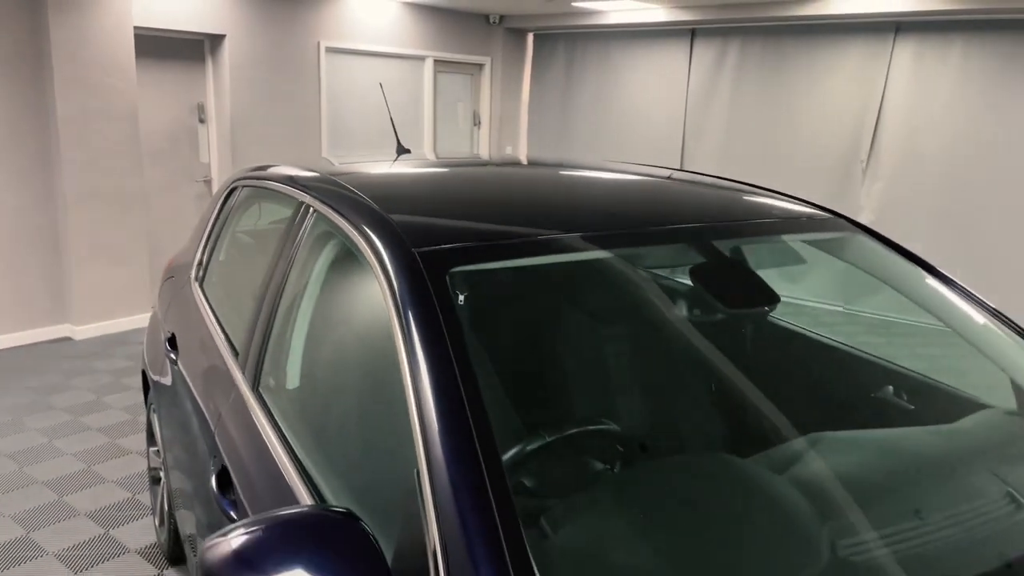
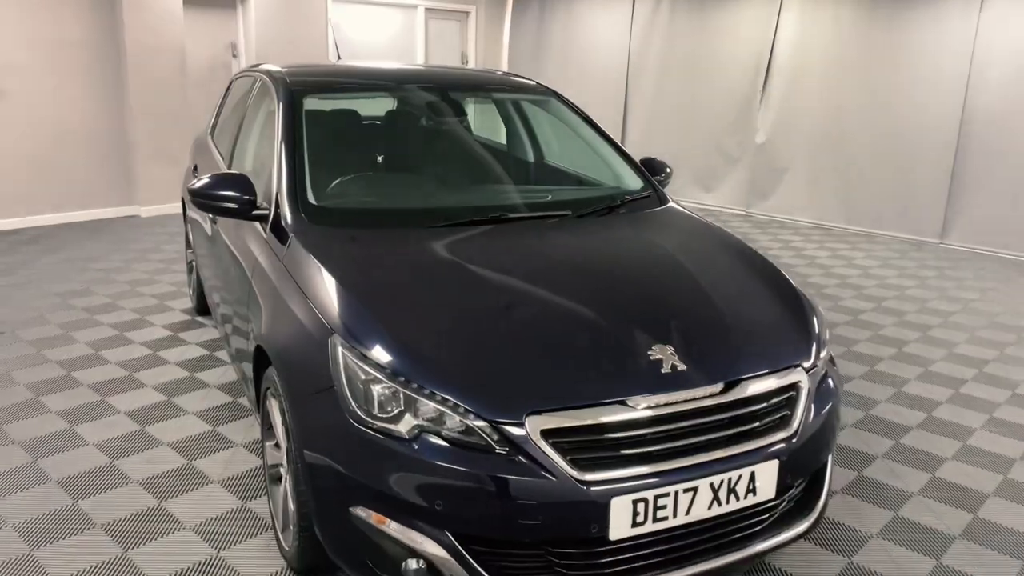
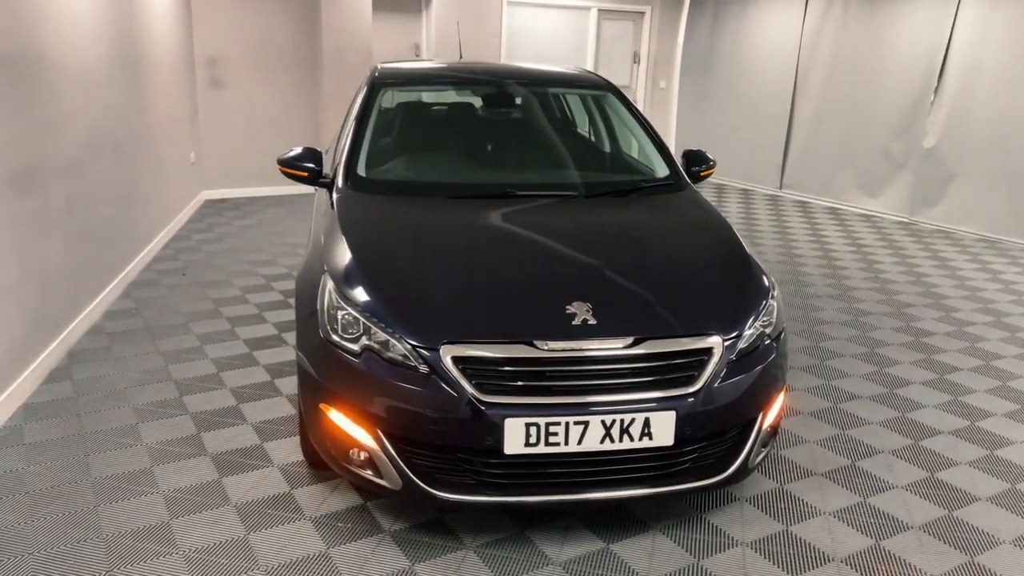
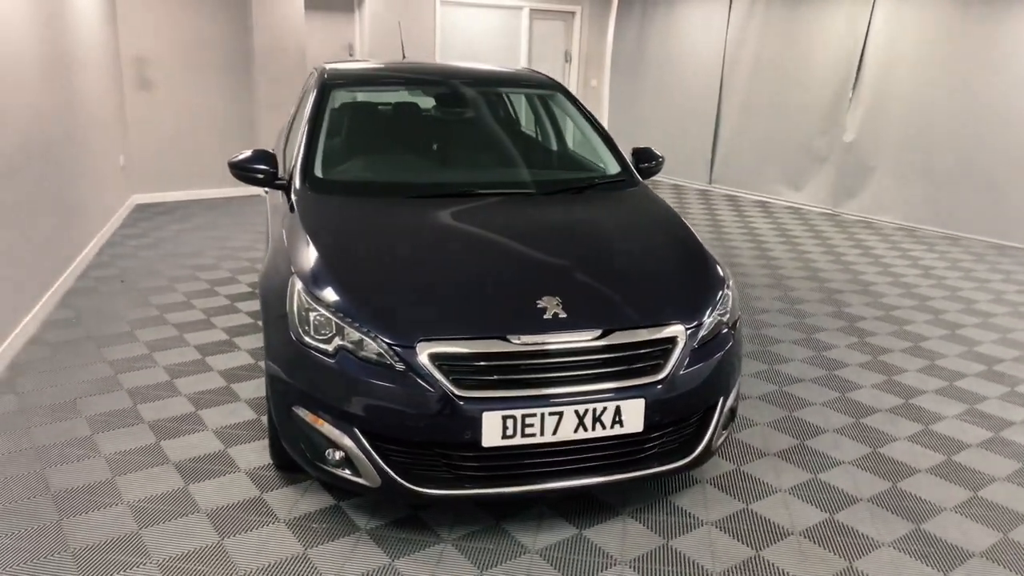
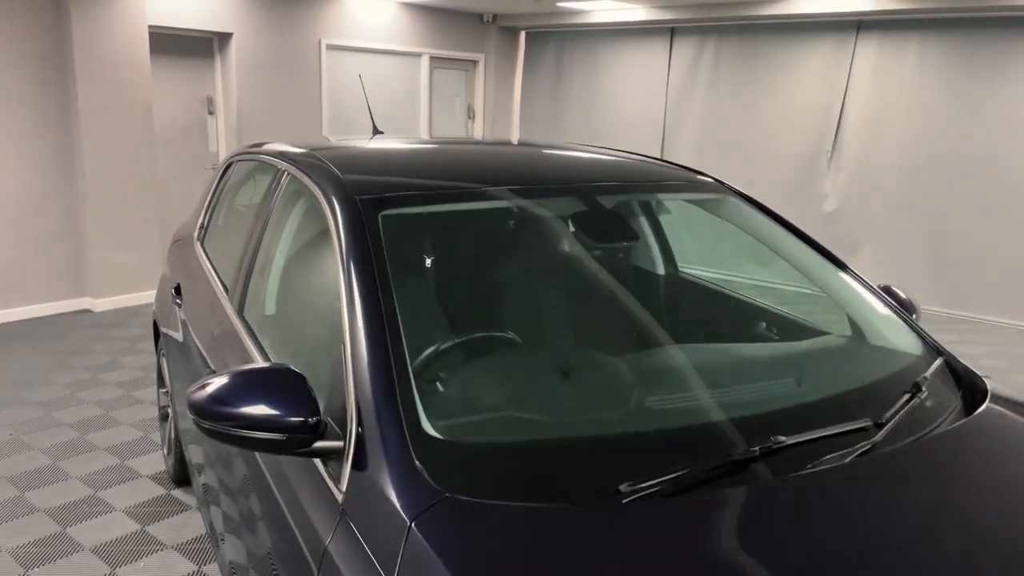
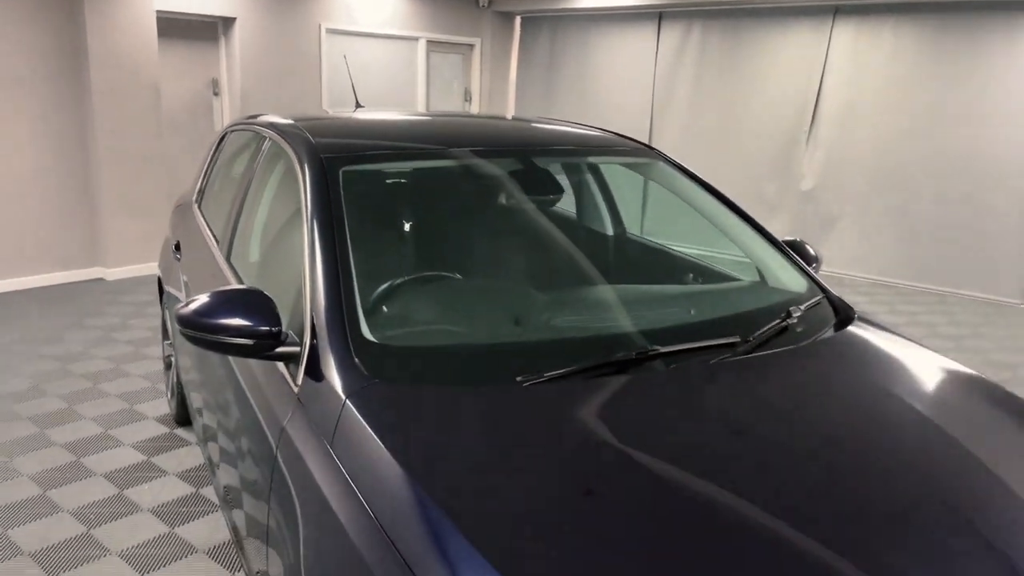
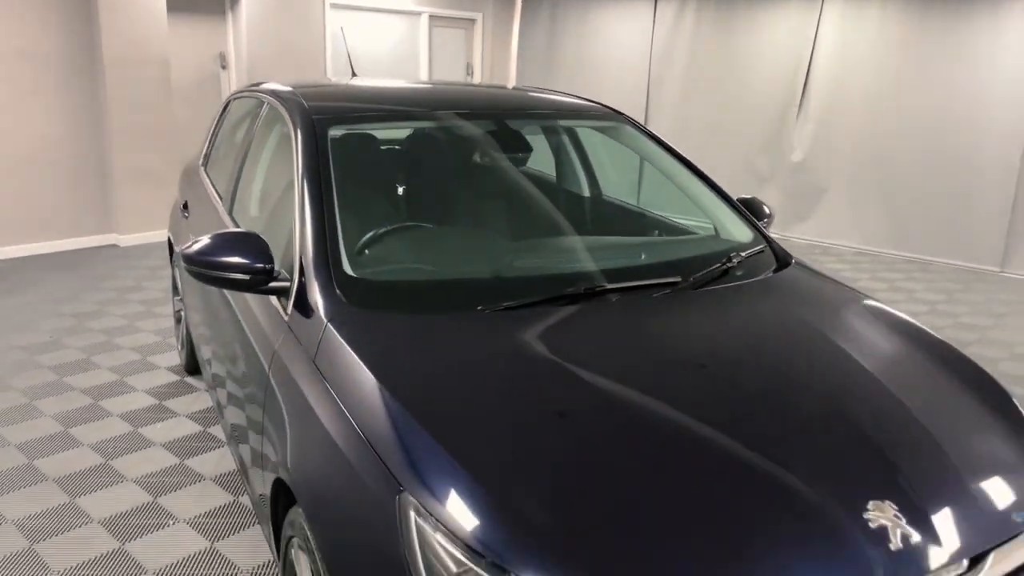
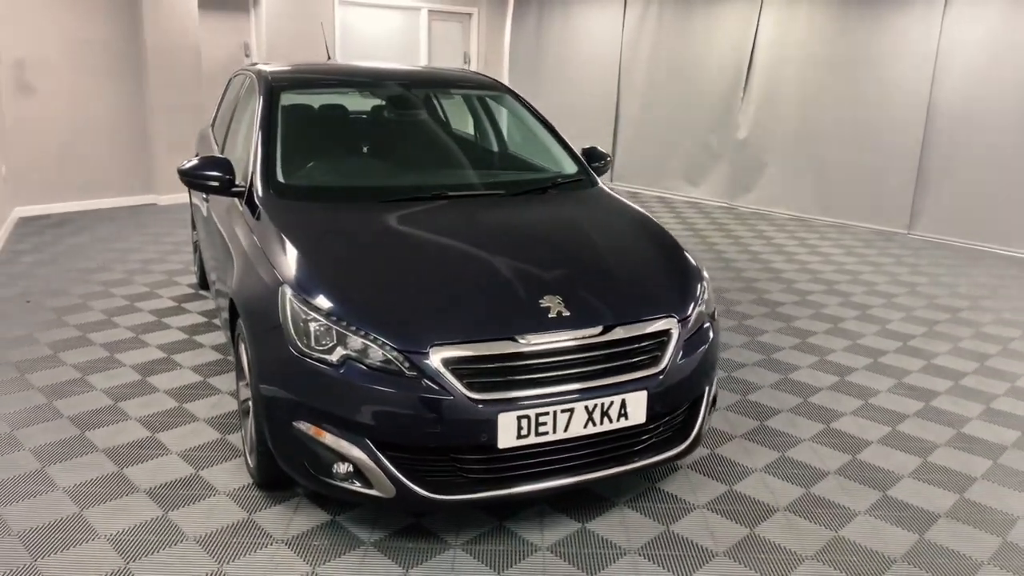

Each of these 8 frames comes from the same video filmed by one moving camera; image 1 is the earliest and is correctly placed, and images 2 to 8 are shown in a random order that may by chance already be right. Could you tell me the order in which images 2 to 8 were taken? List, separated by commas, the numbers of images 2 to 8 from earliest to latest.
5, 6, 7, 2, 8, 4, 3
